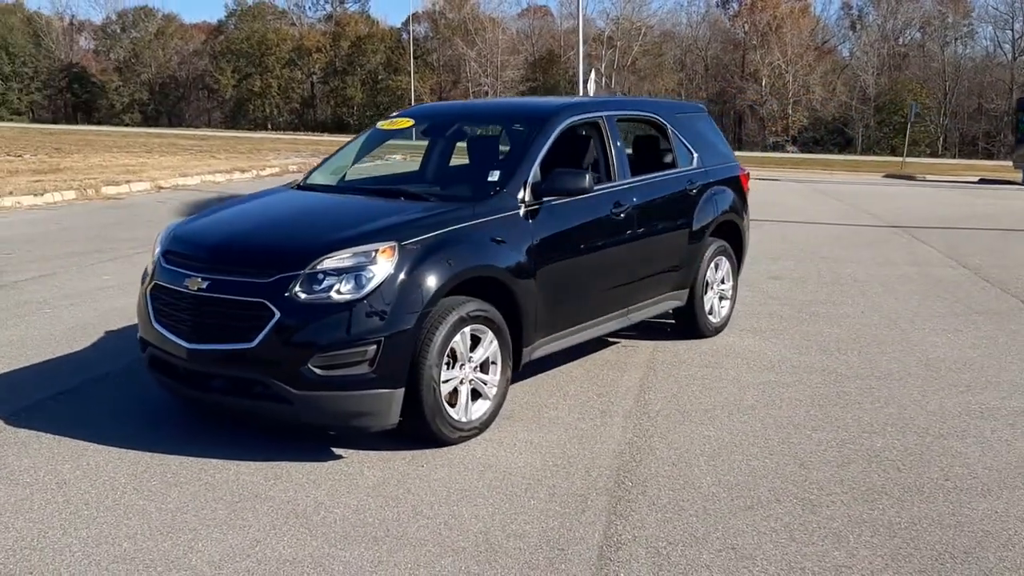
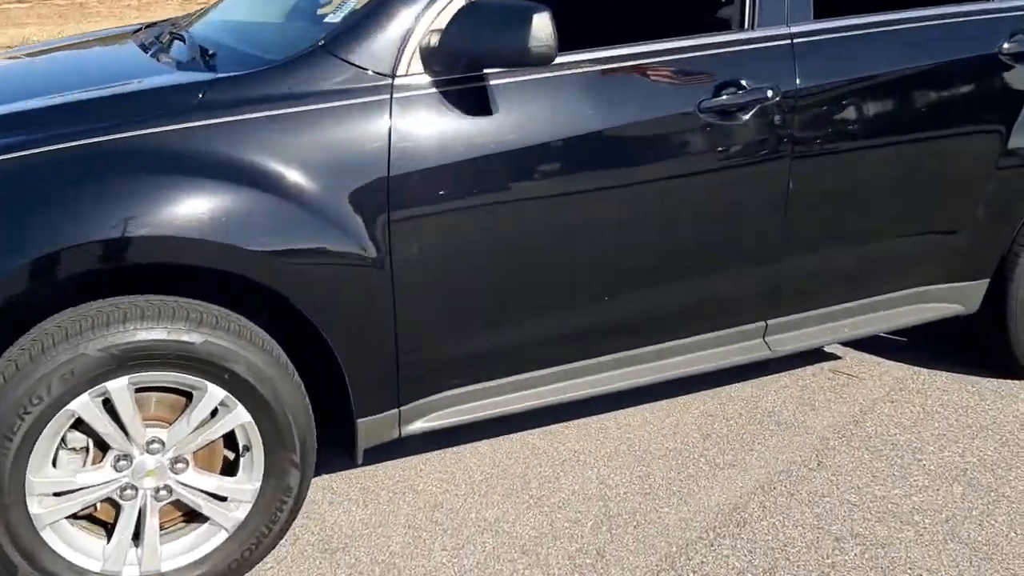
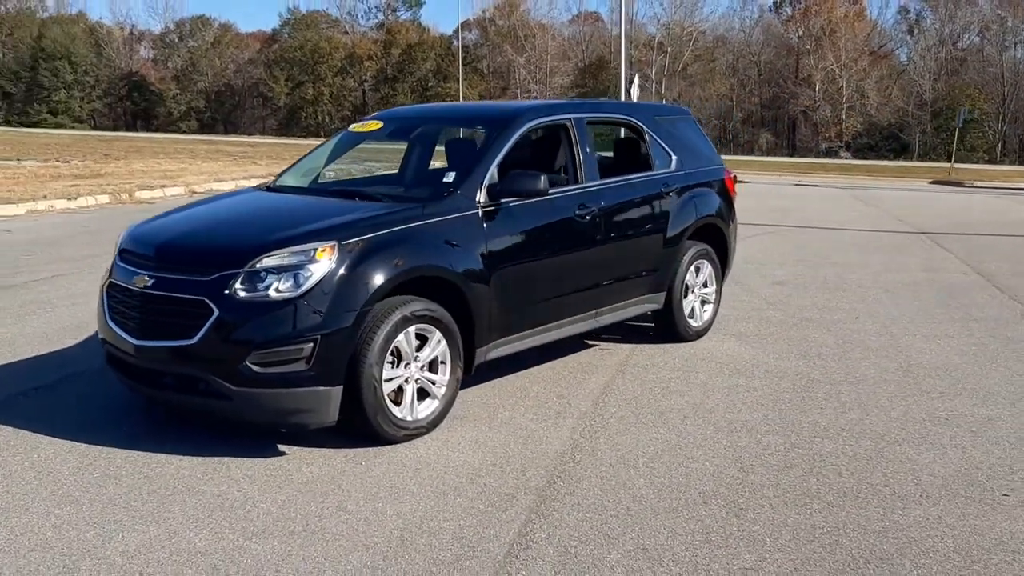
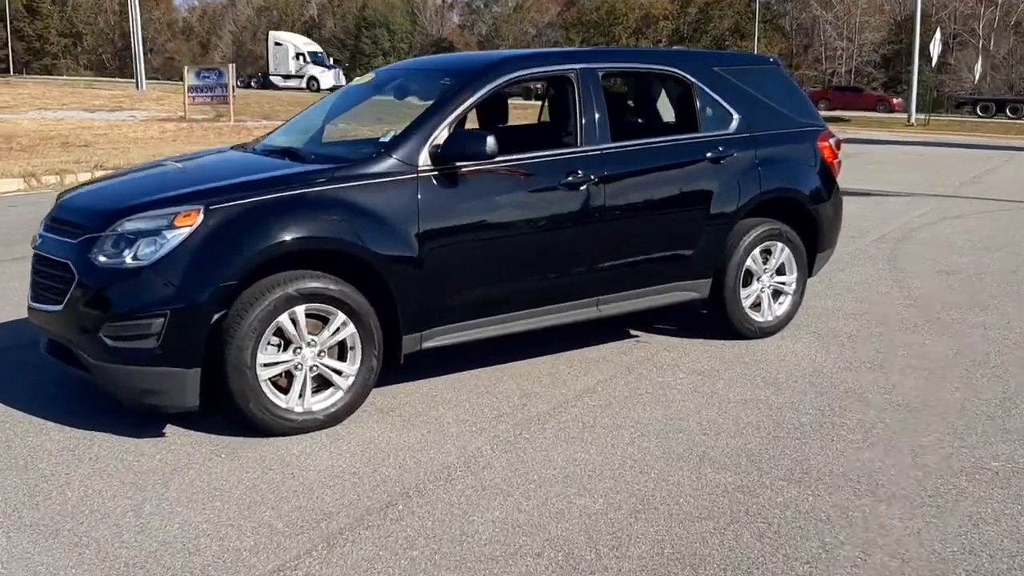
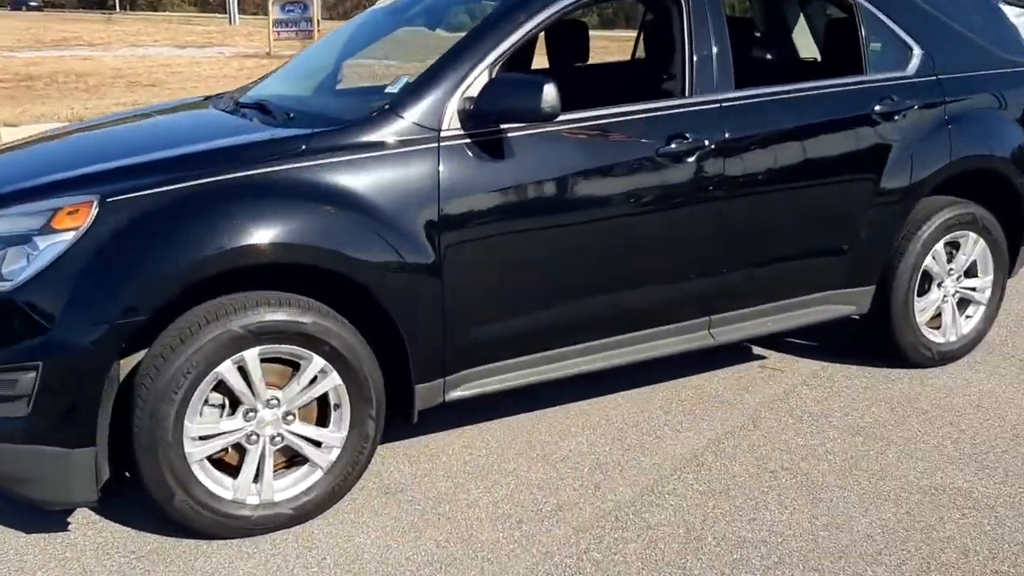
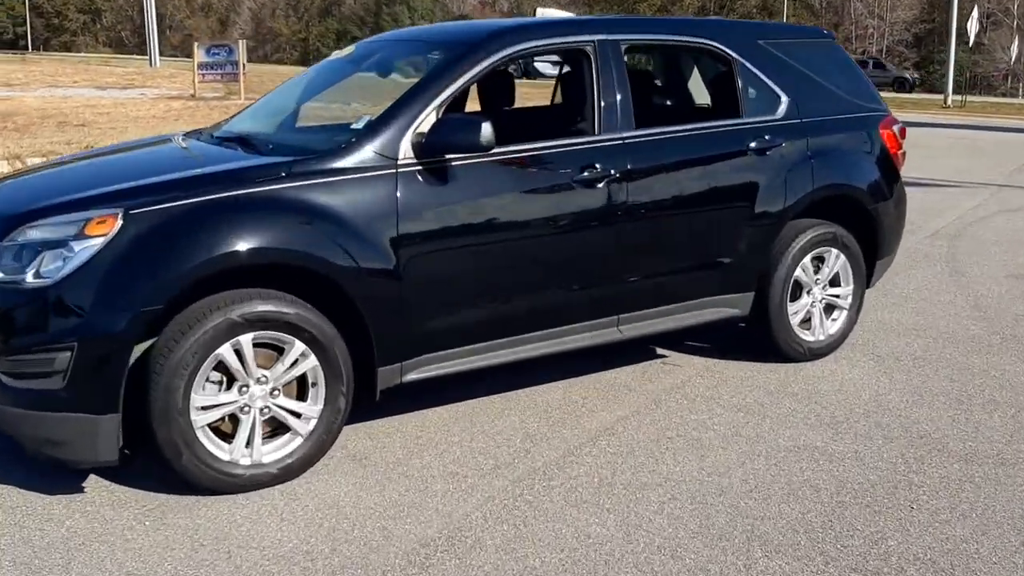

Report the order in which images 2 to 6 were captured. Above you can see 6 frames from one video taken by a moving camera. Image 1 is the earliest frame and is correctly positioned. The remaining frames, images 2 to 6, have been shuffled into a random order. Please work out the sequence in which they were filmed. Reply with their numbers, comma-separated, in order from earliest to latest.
3, 4, 6, 5, 2
